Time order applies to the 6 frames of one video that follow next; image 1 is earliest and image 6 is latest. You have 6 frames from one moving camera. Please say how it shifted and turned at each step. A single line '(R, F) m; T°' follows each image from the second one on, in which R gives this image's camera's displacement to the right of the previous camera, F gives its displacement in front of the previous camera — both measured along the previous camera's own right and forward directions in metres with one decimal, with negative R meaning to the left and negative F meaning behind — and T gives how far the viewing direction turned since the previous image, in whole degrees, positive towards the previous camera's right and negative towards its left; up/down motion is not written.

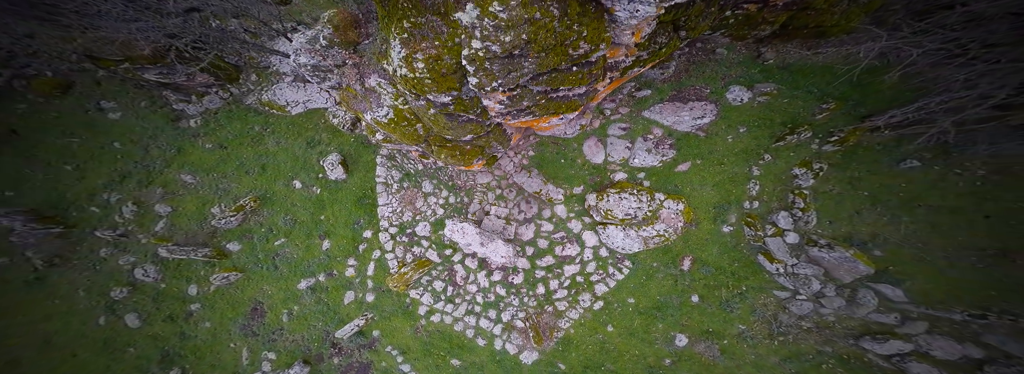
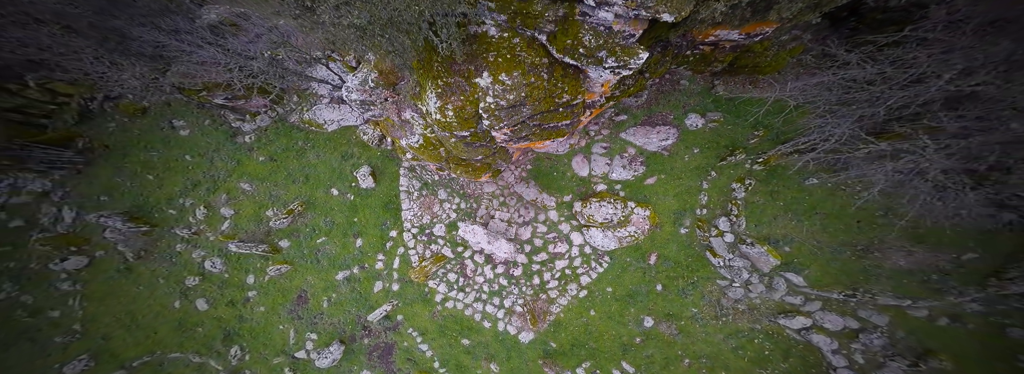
(0.0, -1.5) m; 0°
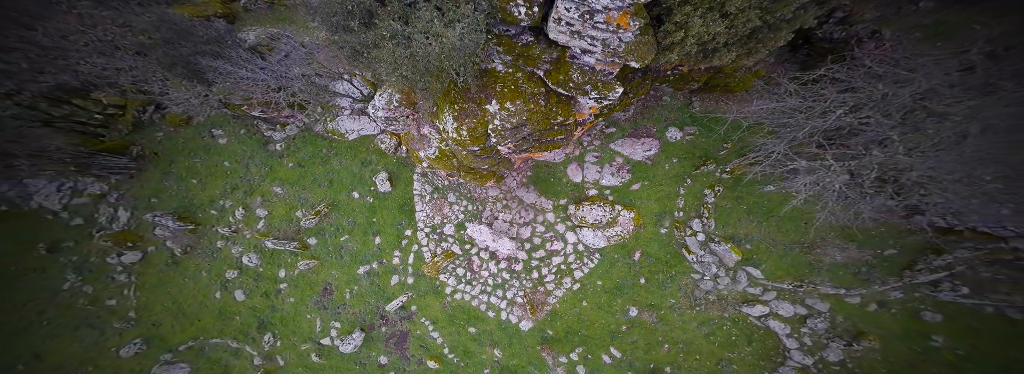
(0.0, -1.0) m; 0°
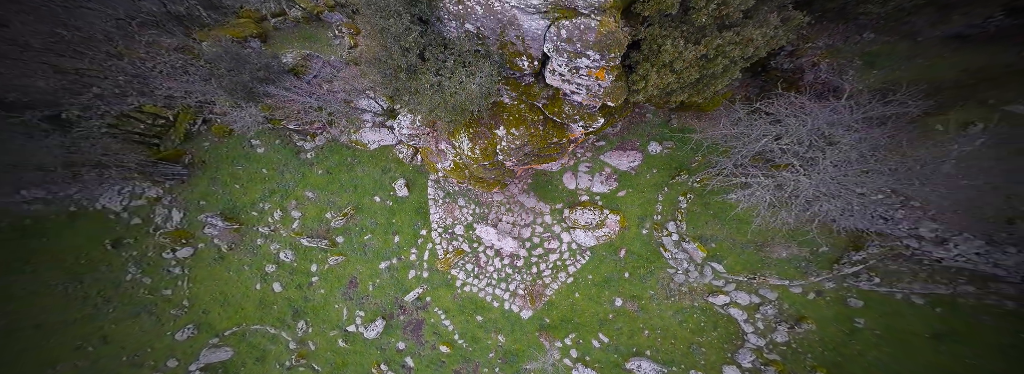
(-0.1, -1.3) m; 0°
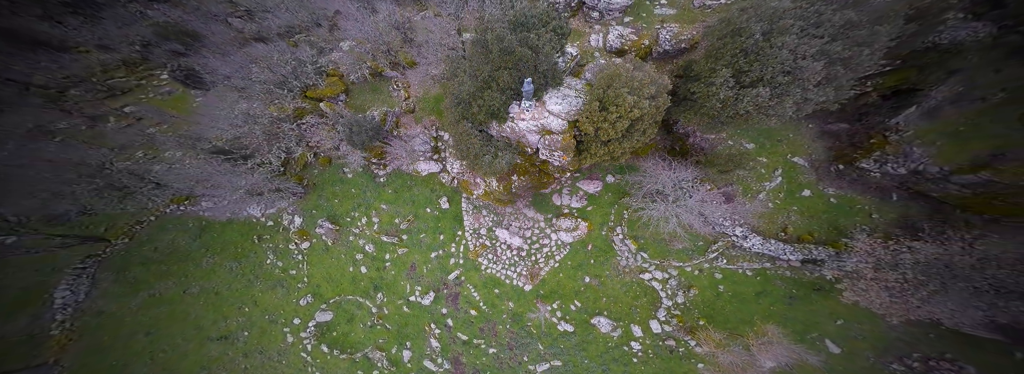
(0.0, -5.4) m; -1°
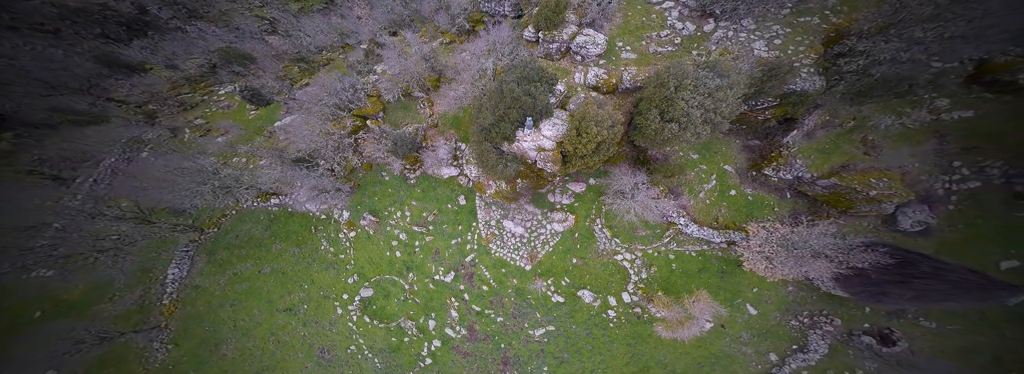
(+0.4, -4.2) m; -2°
